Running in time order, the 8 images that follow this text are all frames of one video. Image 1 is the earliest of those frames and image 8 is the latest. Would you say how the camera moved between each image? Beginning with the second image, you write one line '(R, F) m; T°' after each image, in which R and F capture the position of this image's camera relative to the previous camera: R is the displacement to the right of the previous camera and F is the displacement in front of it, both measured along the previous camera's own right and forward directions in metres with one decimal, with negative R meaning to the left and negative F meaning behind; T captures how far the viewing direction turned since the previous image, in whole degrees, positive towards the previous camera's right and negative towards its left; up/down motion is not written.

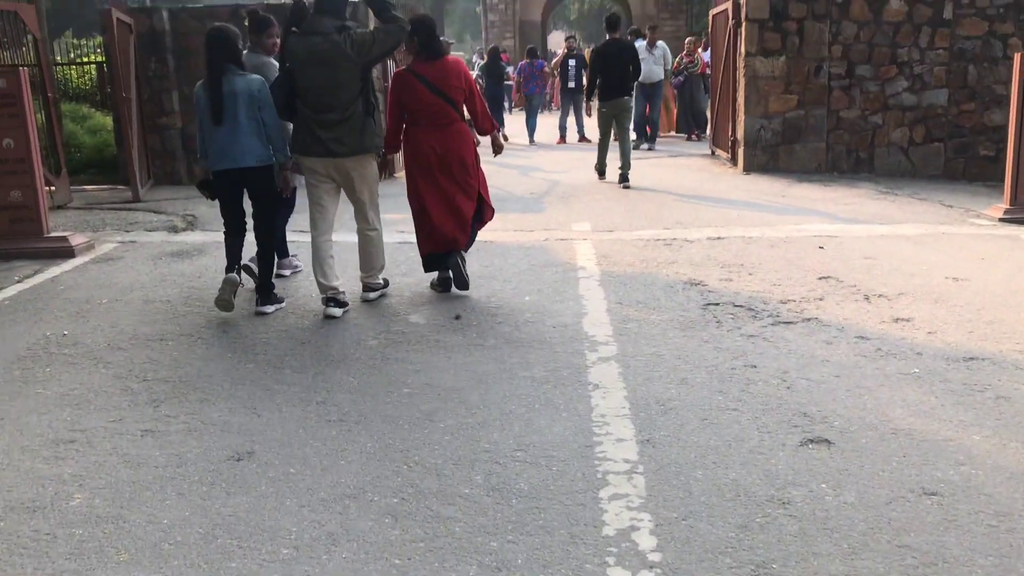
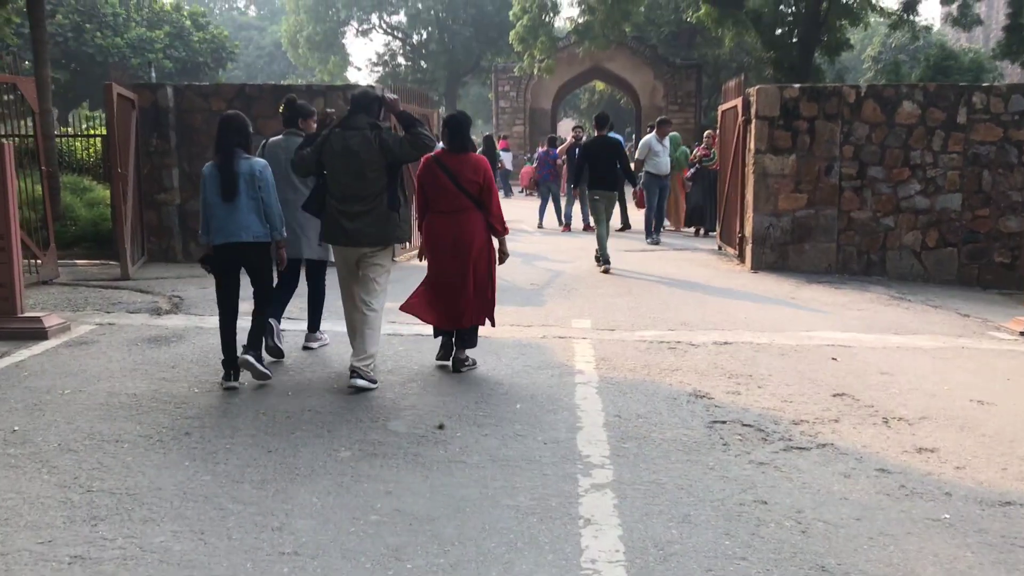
(+0.1, +0.3) m; 0°
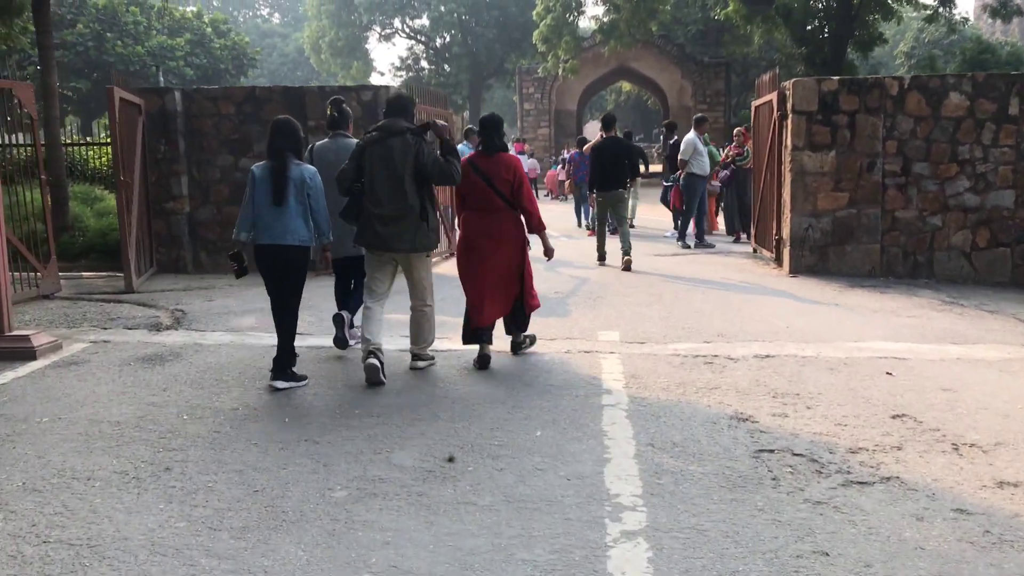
(0.0, +0.5) m; -2°
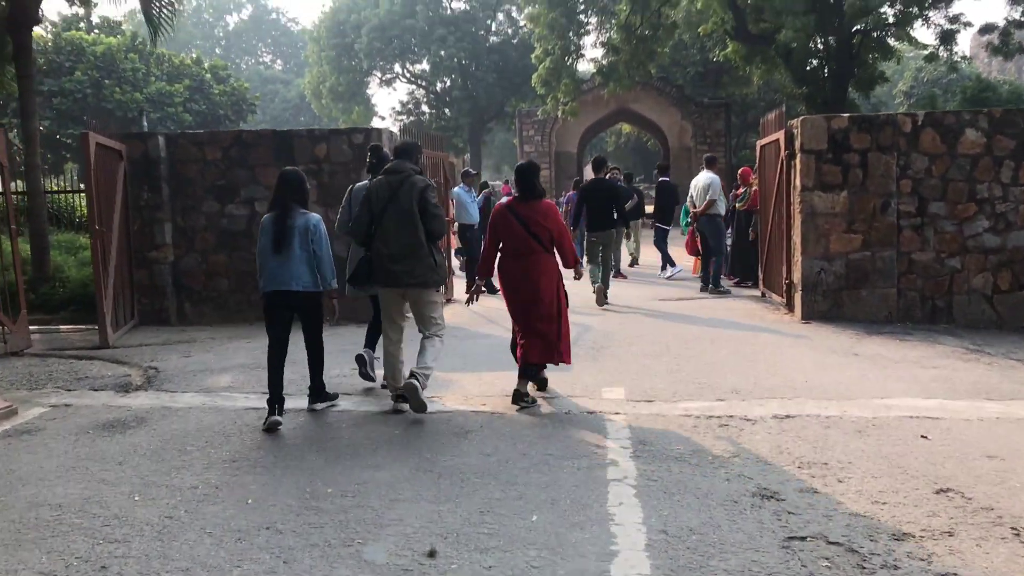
(0.0, +0.5) m; 0°
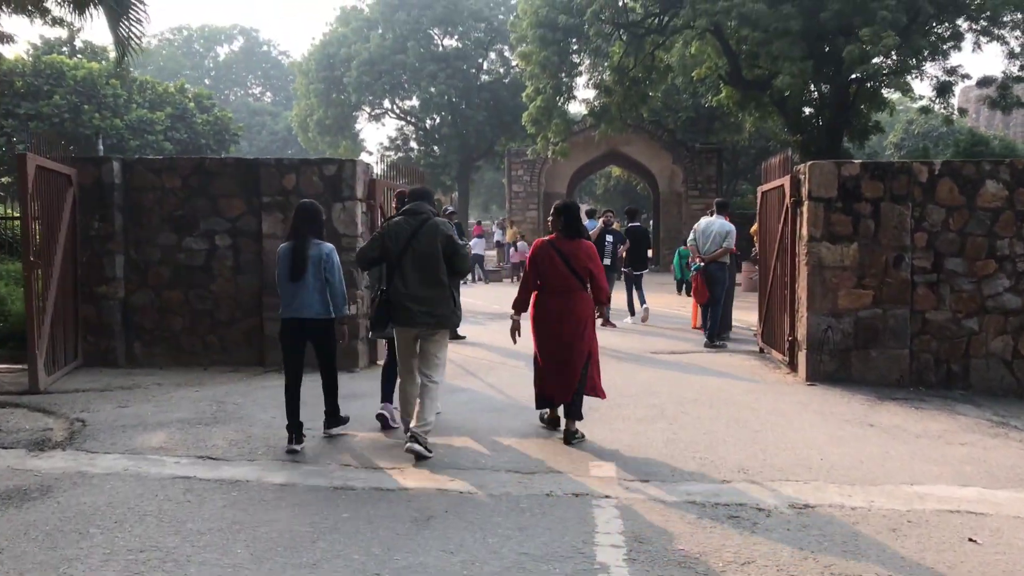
(0.0, +0.8) m; +1°
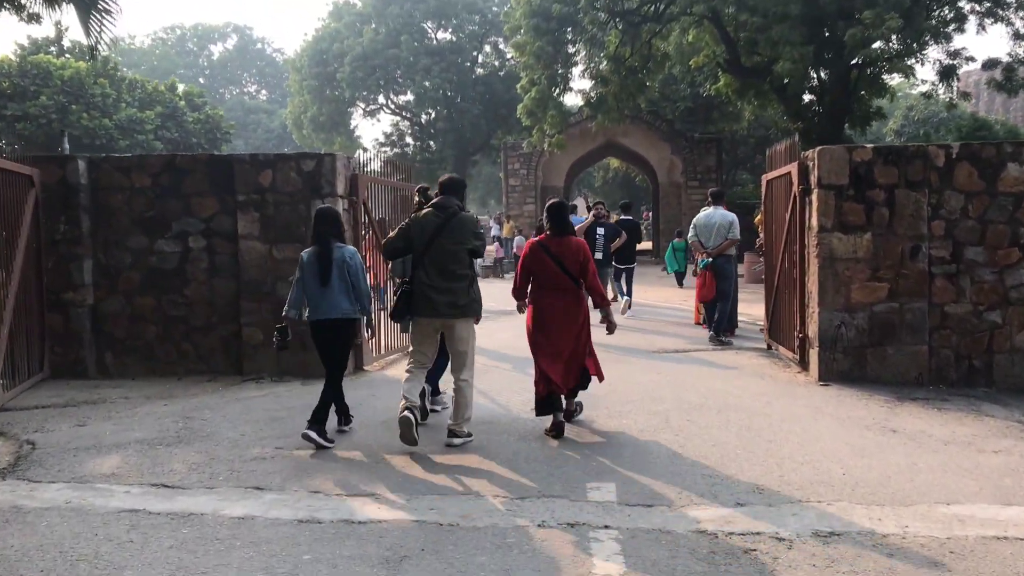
(+0.1, +0.5) m; 0°
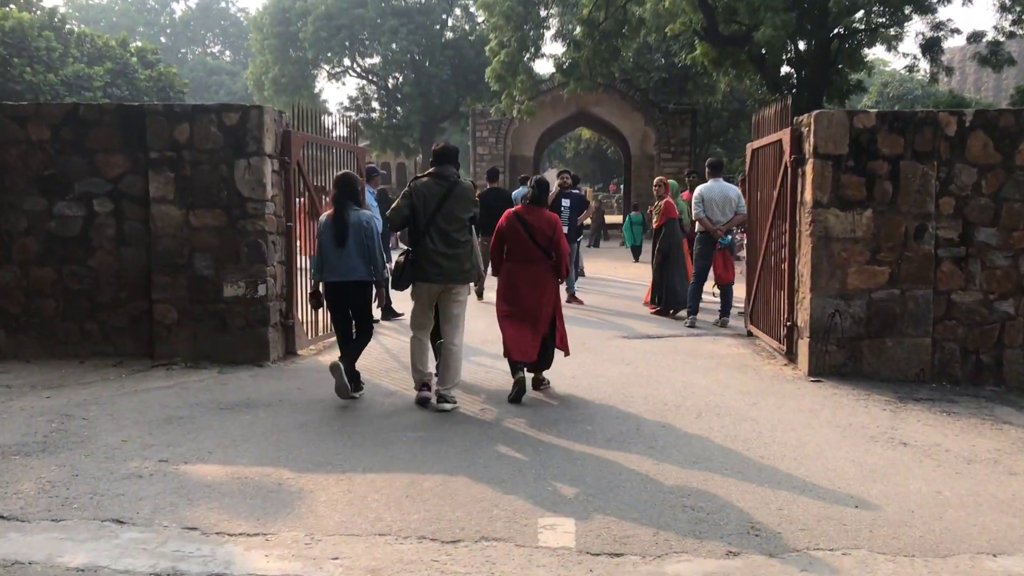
(+0.1, +1.0) m; +2°
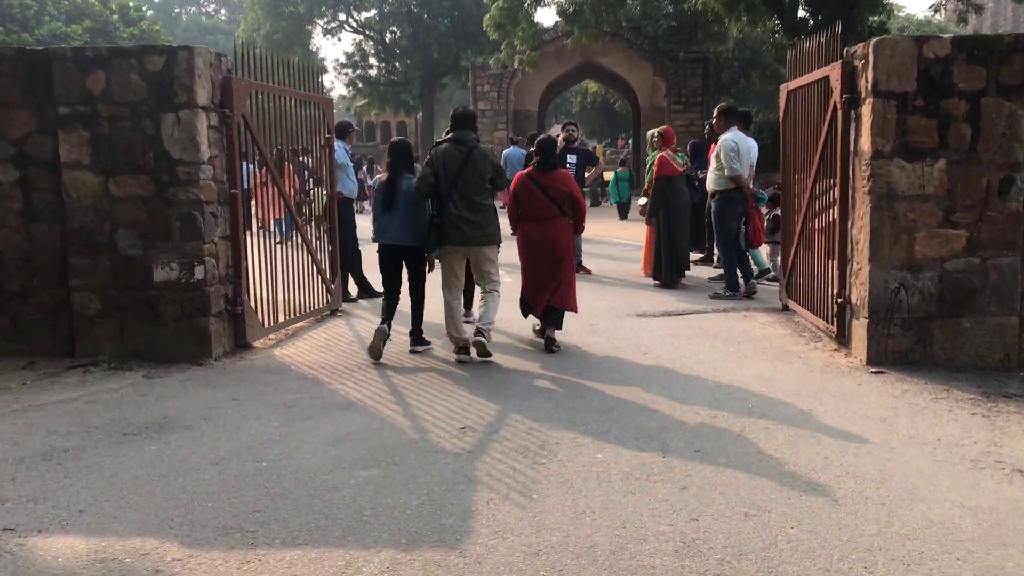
(+0.1, +1.3) m; -1°
